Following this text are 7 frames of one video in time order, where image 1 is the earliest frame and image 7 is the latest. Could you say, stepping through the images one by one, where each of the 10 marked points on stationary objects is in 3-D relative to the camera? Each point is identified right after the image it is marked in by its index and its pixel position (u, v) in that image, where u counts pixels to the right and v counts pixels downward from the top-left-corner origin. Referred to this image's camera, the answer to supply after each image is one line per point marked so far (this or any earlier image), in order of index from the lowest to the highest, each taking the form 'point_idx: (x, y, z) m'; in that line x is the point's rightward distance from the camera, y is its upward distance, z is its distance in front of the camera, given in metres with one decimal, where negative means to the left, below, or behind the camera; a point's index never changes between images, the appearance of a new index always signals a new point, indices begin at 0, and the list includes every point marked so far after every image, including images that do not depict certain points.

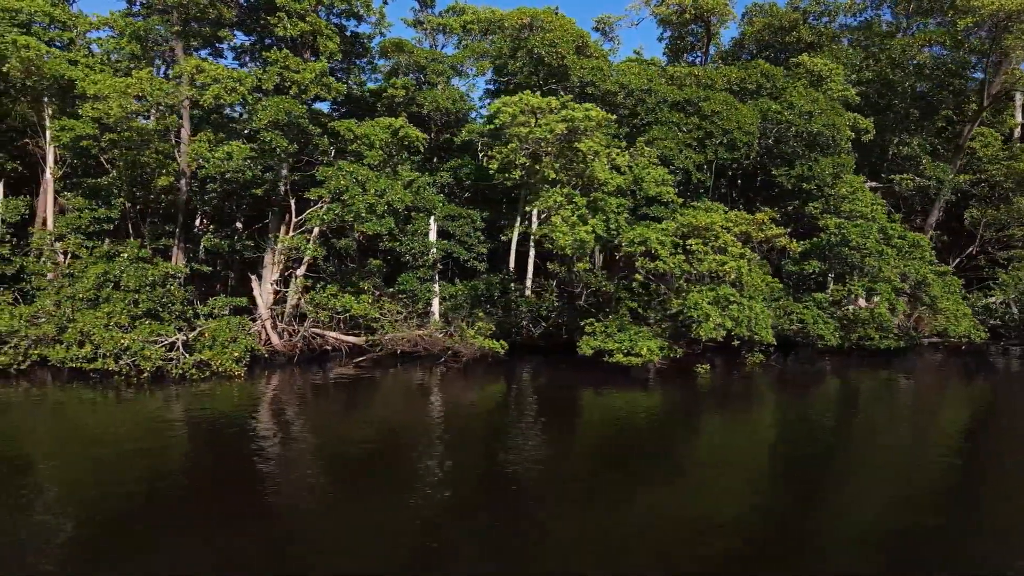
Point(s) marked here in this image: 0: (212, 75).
0: (-4.8, +3.5, +17.6) m
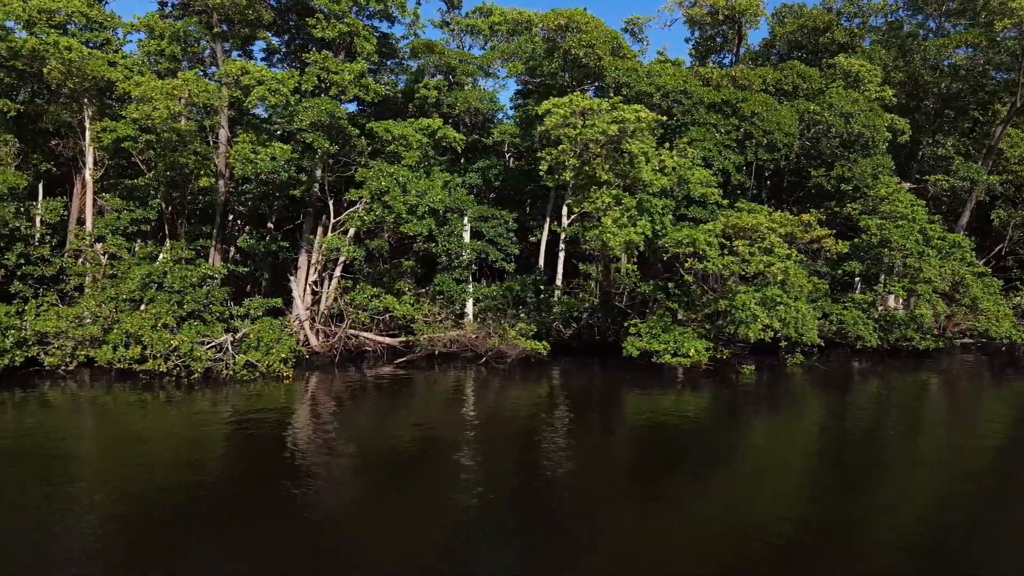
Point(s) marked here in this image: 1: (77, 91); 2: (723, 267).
0: (-4.1, +3.5, +17.6) m
1: (-8.0, +3.6, +19.8) m
2: (+3.1, +0.3, +15.8) m
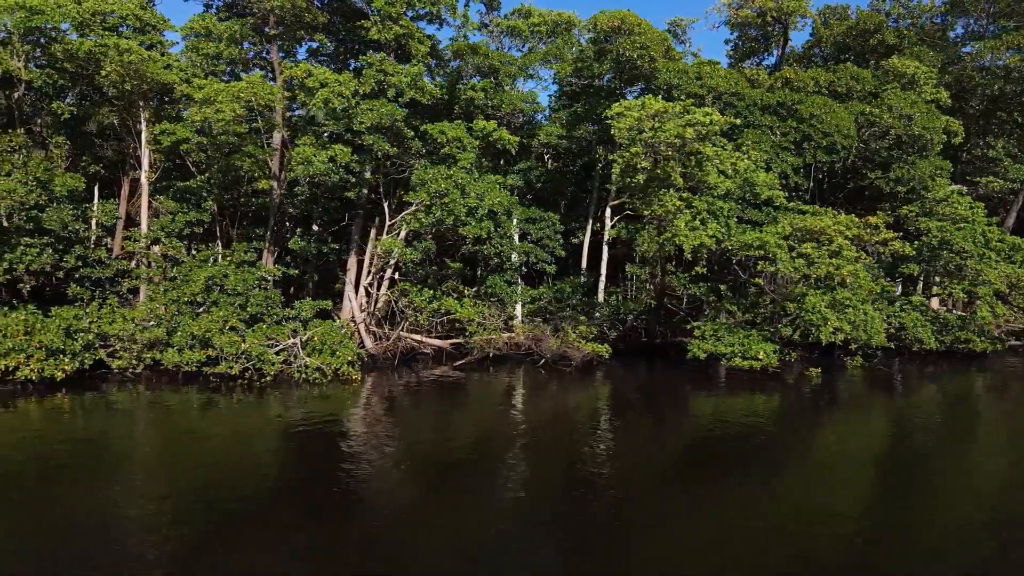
0: (-3.1, +3.4, +17.6) m
1: (-6.9, +3.6, +19.8) m
2: (+4.1, +0.3, +15.8) m
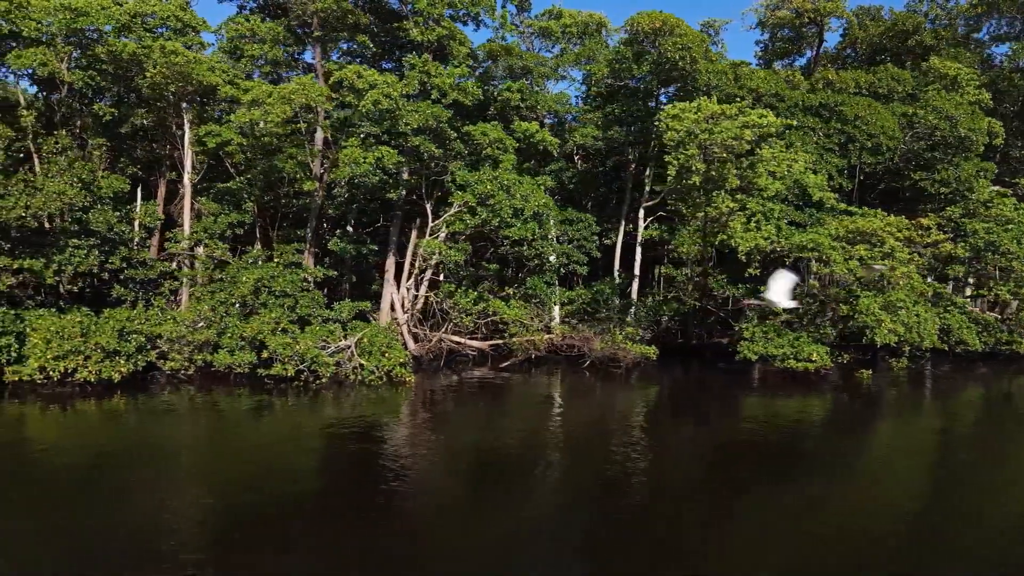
0: (-2.3, +3.4, +17.6) m
1: (-6.2, +3.6, +19.8) m
2: (+4.9, +0.2, +15.8) m
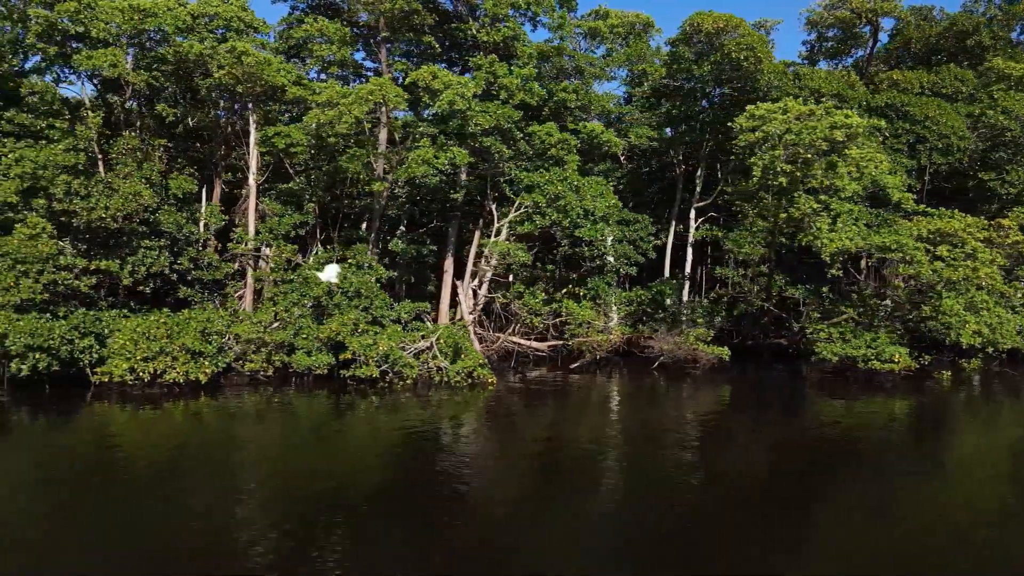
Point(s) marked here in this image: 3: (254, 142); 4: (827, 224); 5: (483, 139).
0: (-1.1, +3.4, +17.6) m
1: (-5.0, +3.5, +19.8) m
2: (+6.1, +0.2, +15.8) m
3: (-4.7, +2.6, +19.8) m
4: (+4.6, +0.9, +15.7) m
5: (-0.5, +2.6, +18.6) m
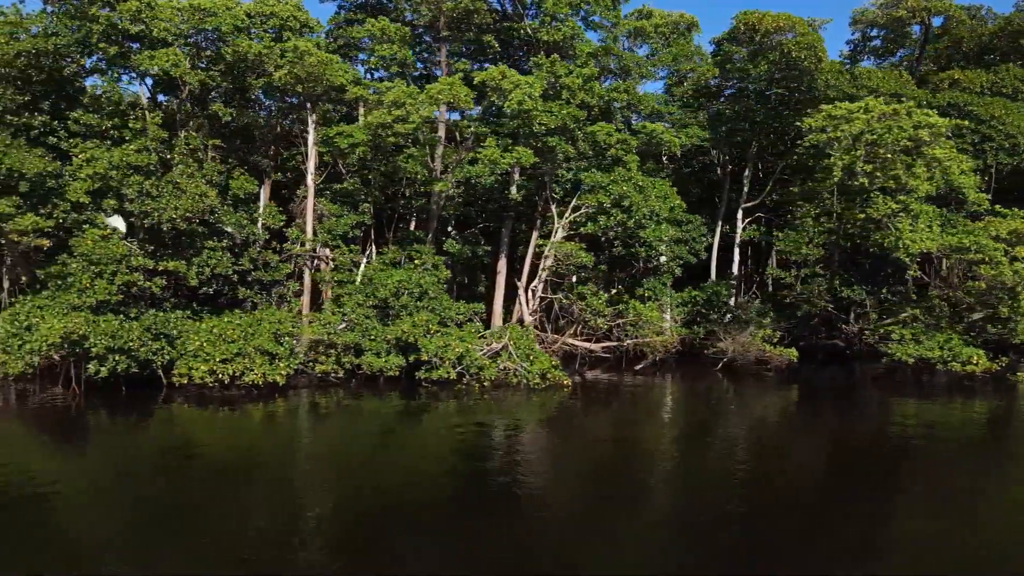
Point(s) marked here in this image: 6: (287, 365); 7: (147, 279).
0: (0.0, +3.4, +17.5) m
1: (-3.9, +3.5, +19.7) m
2: (+7.2, +0.2, +15.6) m
3: (-3.6, +2.6, +19.7) m
4: (+5.7, +0.9, +15.6) m
5: (+0.6, +2.6, +18.5) m
6: (-3.2, -1.1, +15.5) m
7: (-5.6, +0.1, +16.4) m
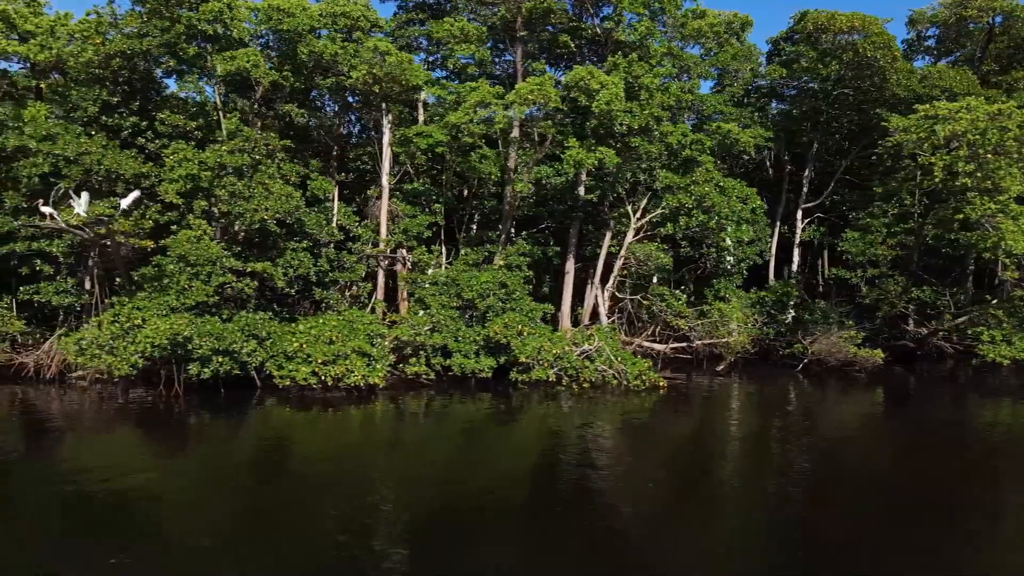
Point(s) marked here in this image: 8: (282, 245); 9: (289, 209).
0: (+1.4, +3.4, +17.5) m
1: (-2.5, +3.5, +19.6) m
2: (+8.5, +0.2, +15.6) m
3: (-2.2, +2.6, +19.6) m
4: (+7.0, +0.9, +15.5) m
5: (+2.0, +2.5, +18.4) m
6: (-1.9, -1.1, +15.5) m
7: (-4.2, +0.1, +16.4) m
8: (-3.8, +0.7, +17.7) m
9: (-3.5, +1.2, +17.0) m
